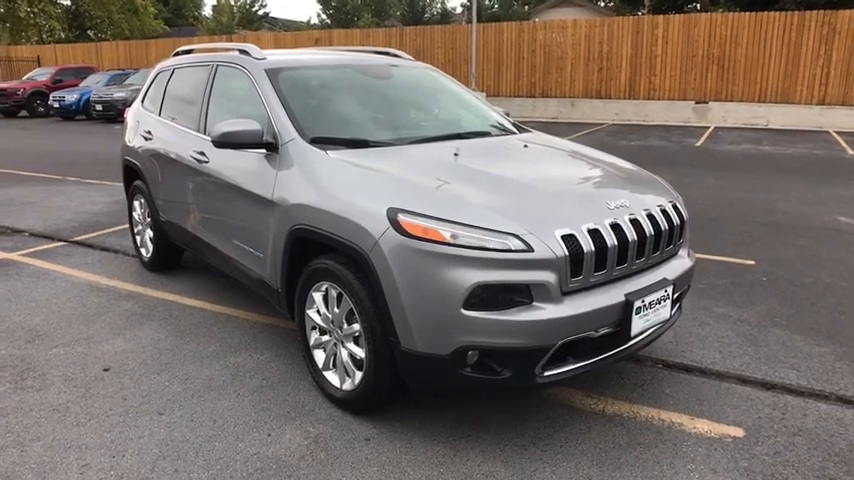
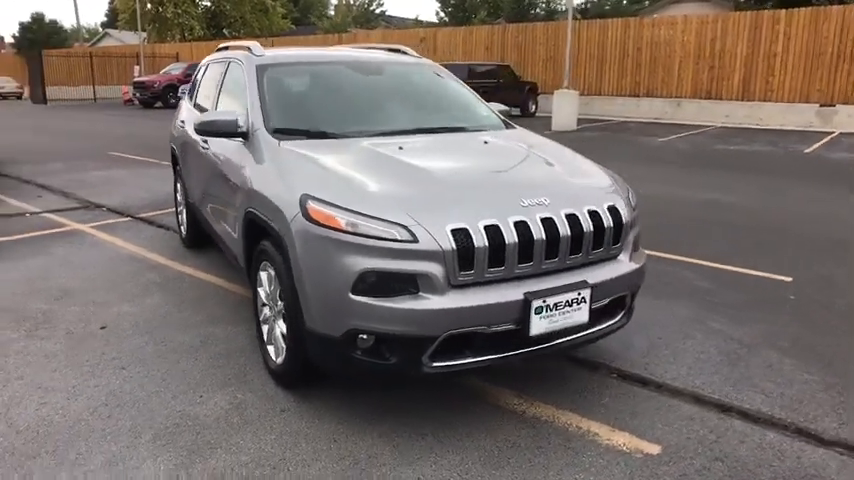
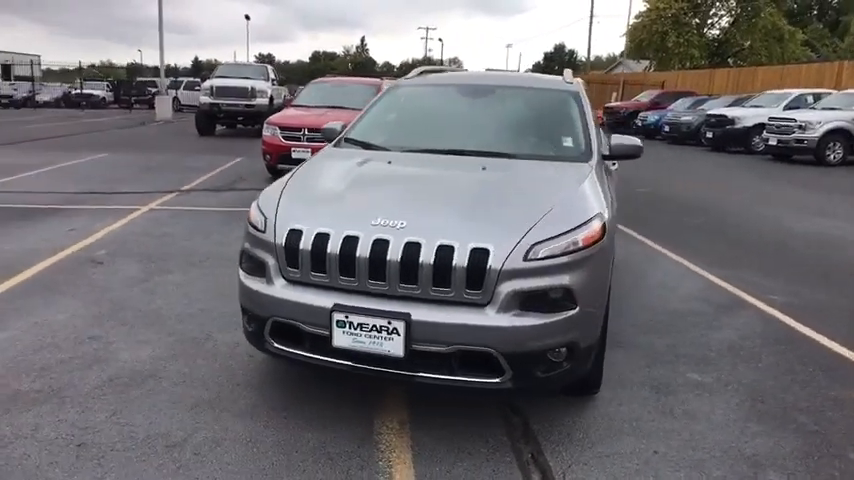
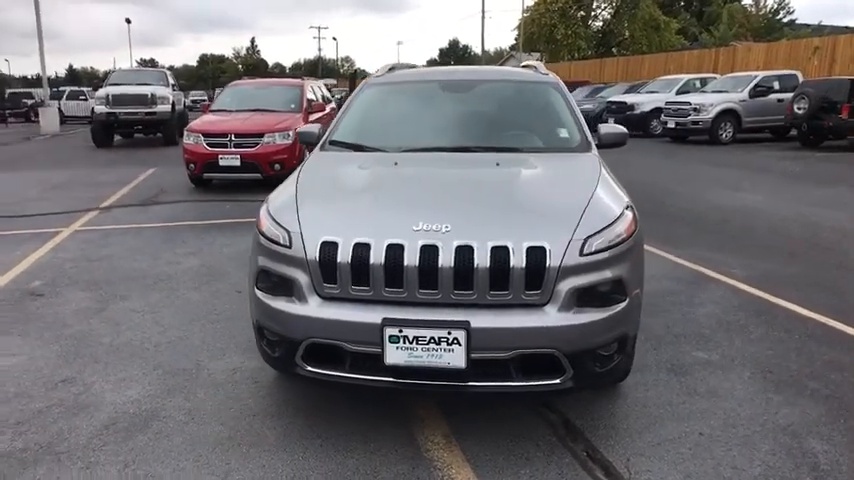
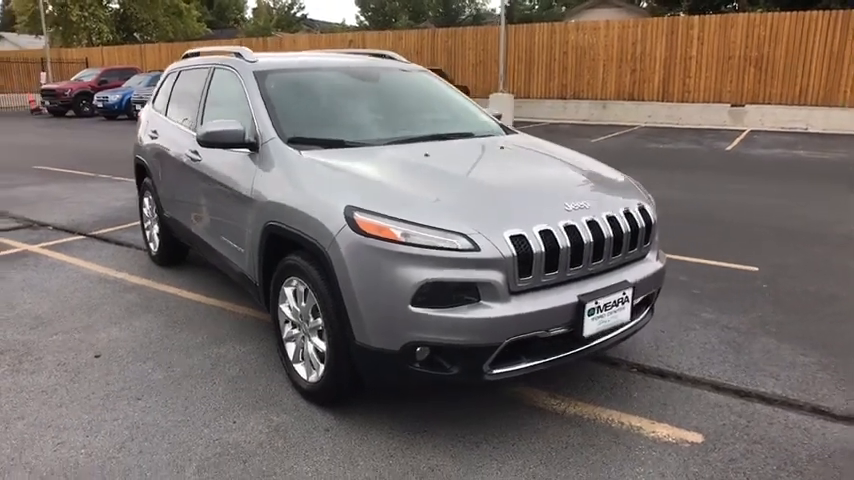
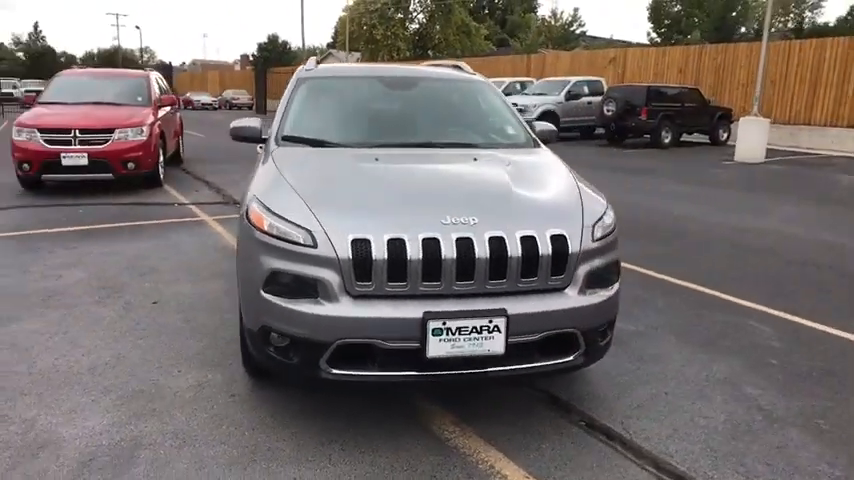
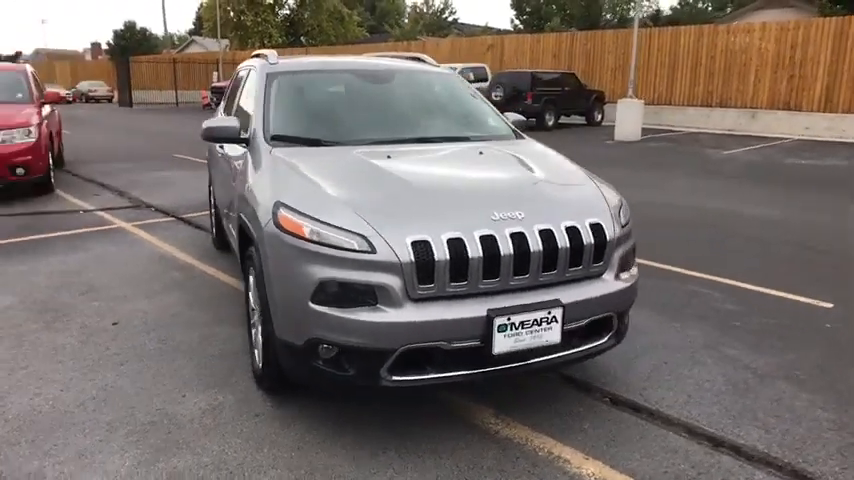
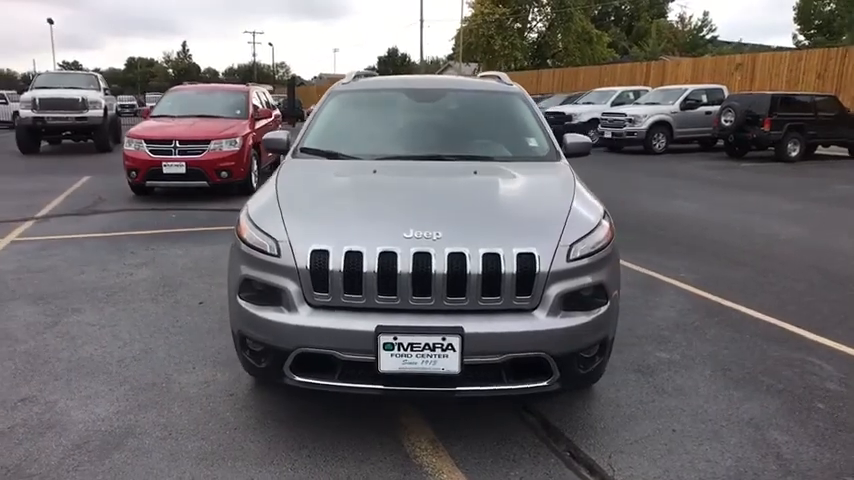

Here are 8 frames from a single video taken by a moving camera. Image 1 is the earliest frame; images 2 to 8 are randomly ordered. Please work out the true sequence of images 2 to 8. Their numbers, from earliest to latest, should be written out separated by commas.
5, 2, 7, 6, 8, 4, 3
